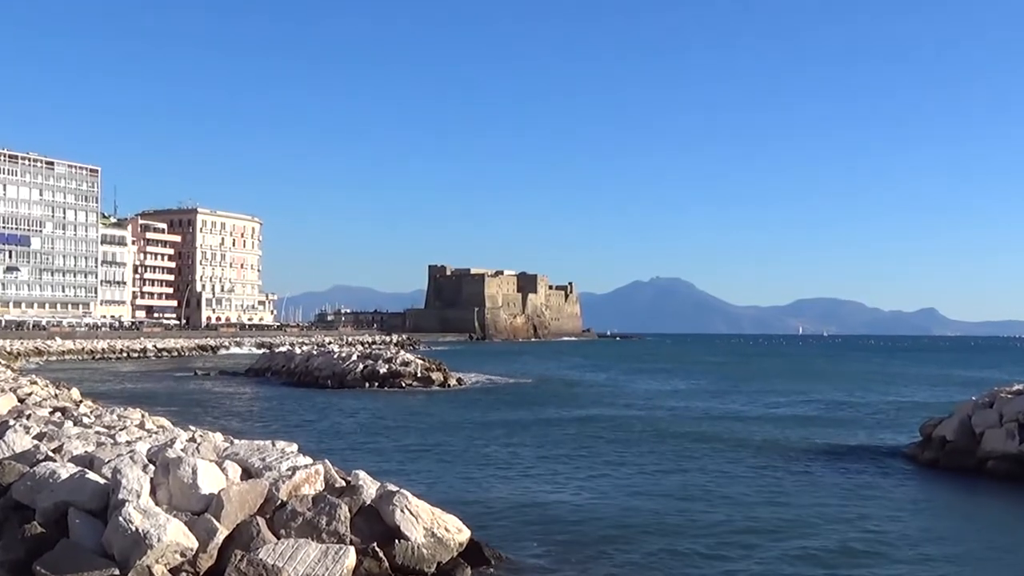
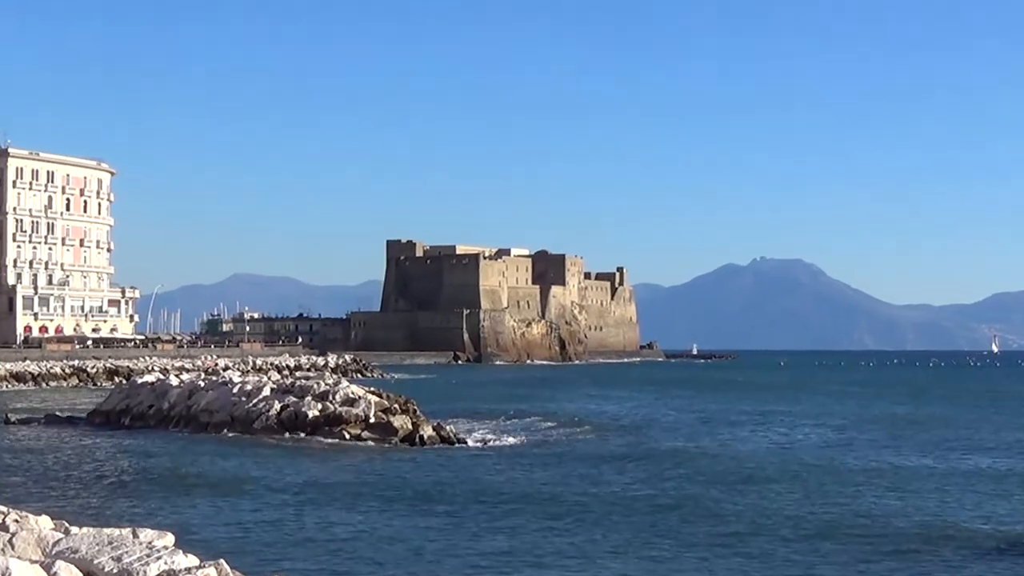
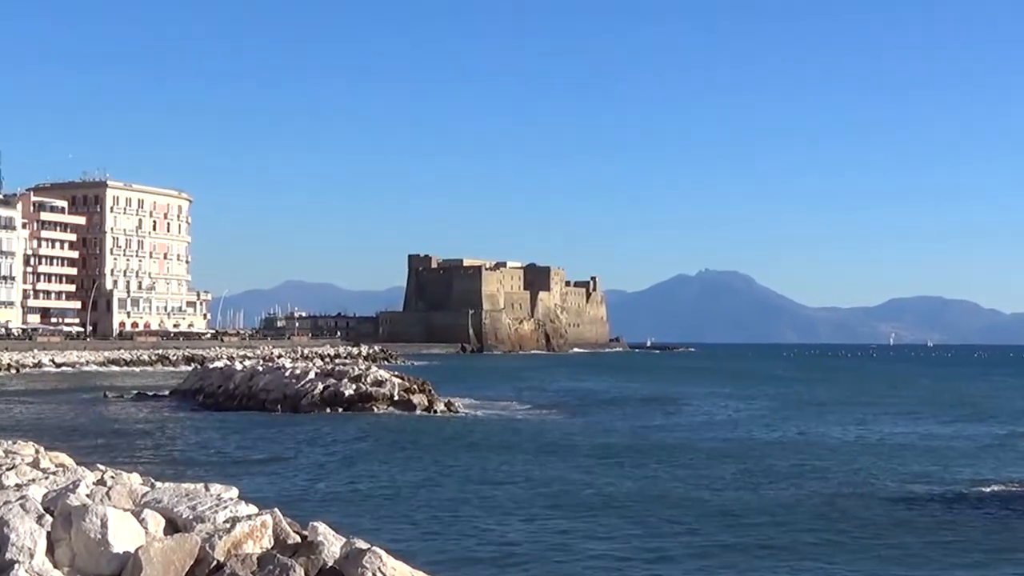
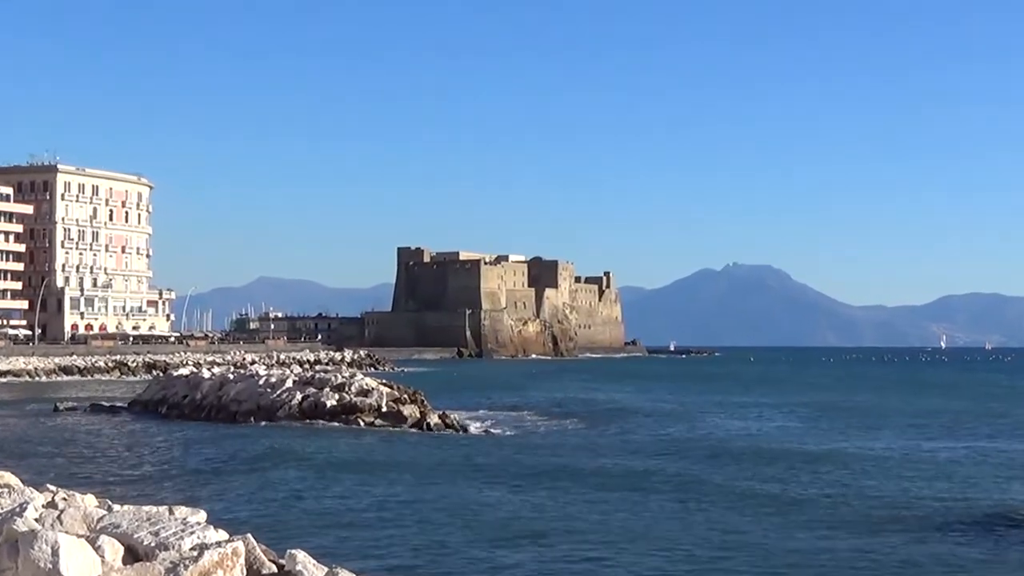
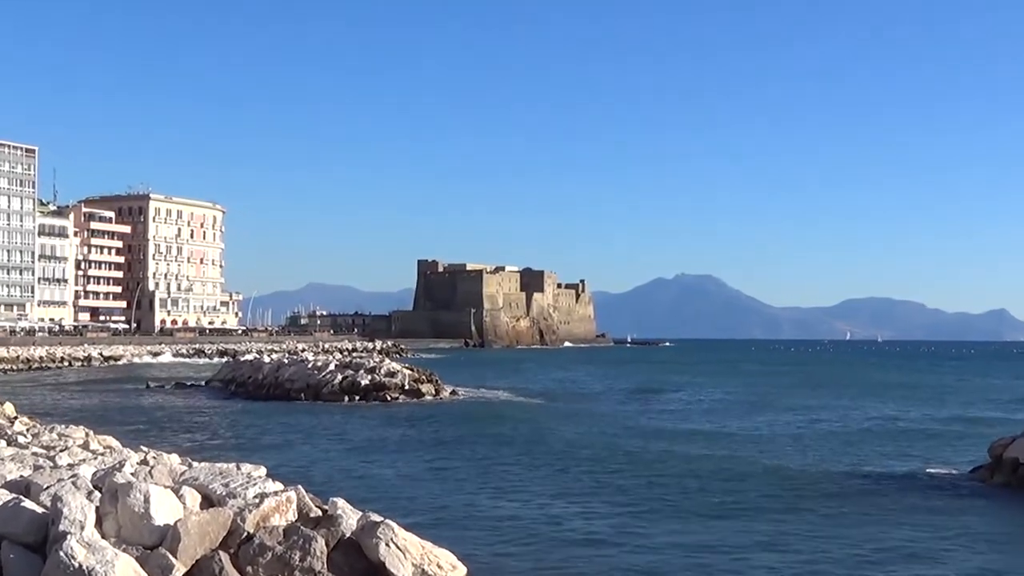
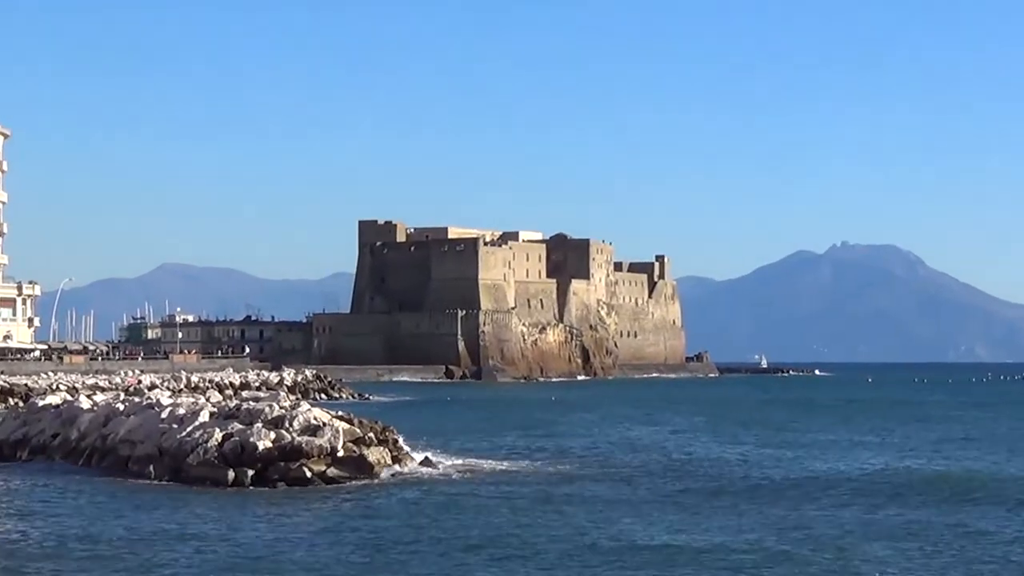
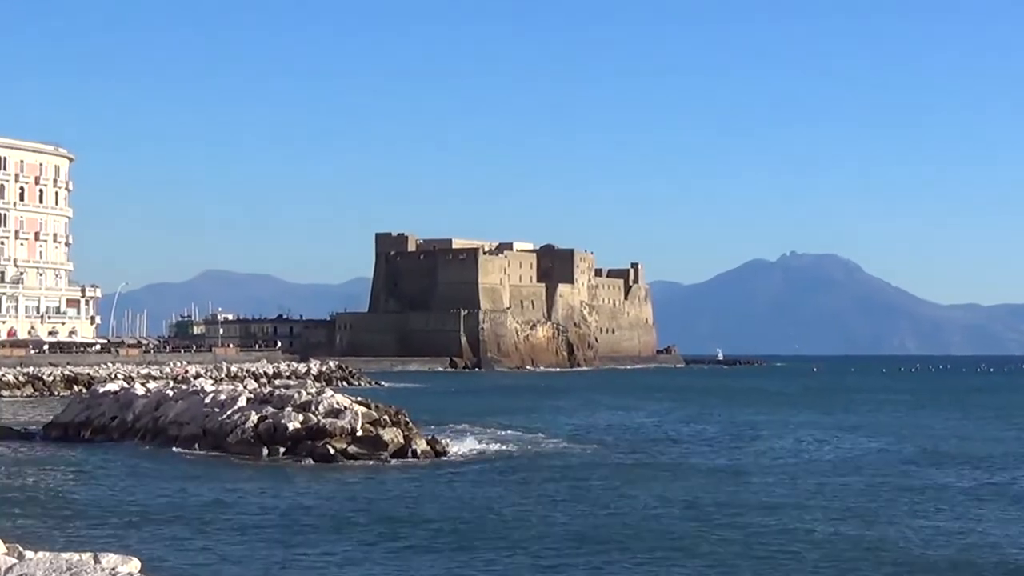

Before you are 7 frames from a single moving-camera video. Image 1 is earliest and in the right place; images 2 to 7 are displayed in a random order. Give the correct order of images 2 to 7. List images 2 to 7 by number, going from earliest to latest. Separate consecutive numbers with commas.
5, 3, 4, 2, 7, 6
